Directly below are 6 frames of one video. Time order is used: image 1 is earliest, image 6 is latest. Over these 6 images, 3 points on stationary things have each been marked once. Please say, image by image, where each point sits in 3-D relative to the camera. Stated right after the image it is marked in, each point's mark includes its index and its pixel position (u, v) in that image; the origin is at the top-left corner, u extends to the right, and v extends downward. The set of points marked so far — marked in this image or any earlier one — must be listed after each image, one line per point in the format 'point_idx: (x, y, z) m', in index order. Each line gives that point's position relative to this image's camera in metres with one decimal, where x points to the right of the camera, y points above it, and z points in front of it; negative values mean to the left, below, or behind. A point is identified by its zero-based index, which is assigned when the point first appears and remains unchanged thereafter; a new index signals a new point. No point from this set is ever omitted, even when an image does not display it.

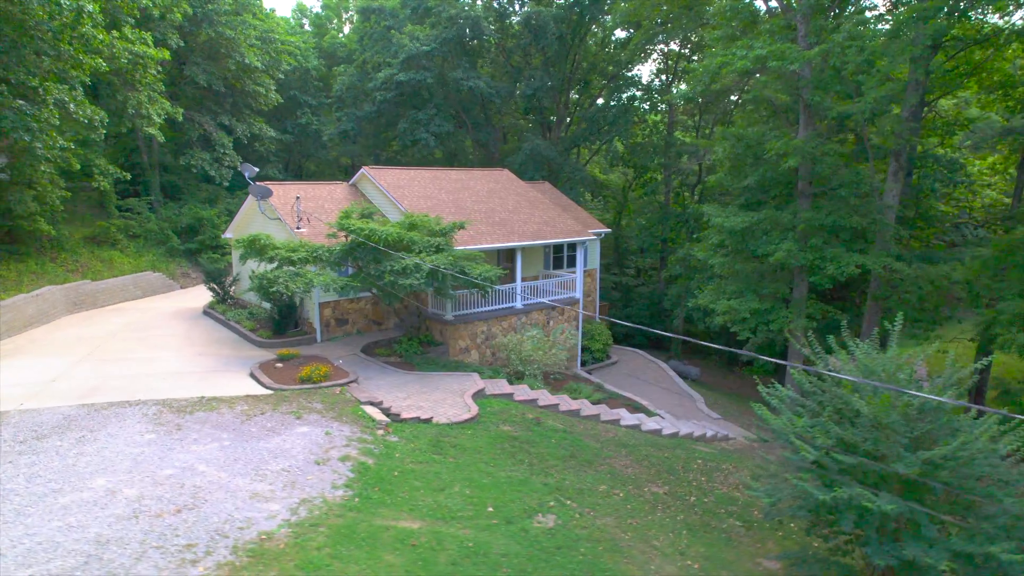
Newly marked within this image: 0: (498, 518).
0: (-0.2, -2.6, +7.3) m
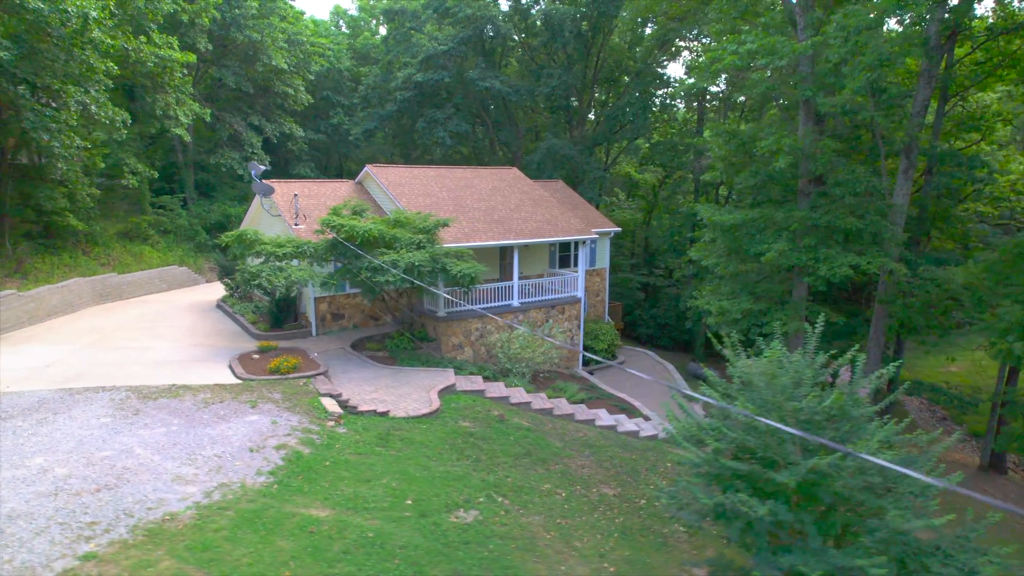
0: (-1.2, -2.6, +7.3) m
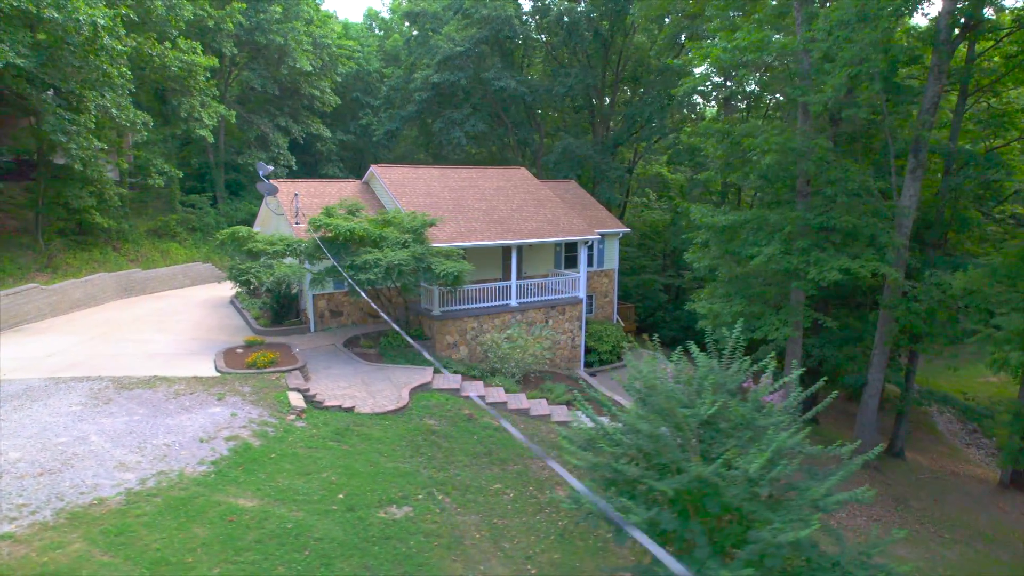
0: (-2.0, -2.6, +7.5) m
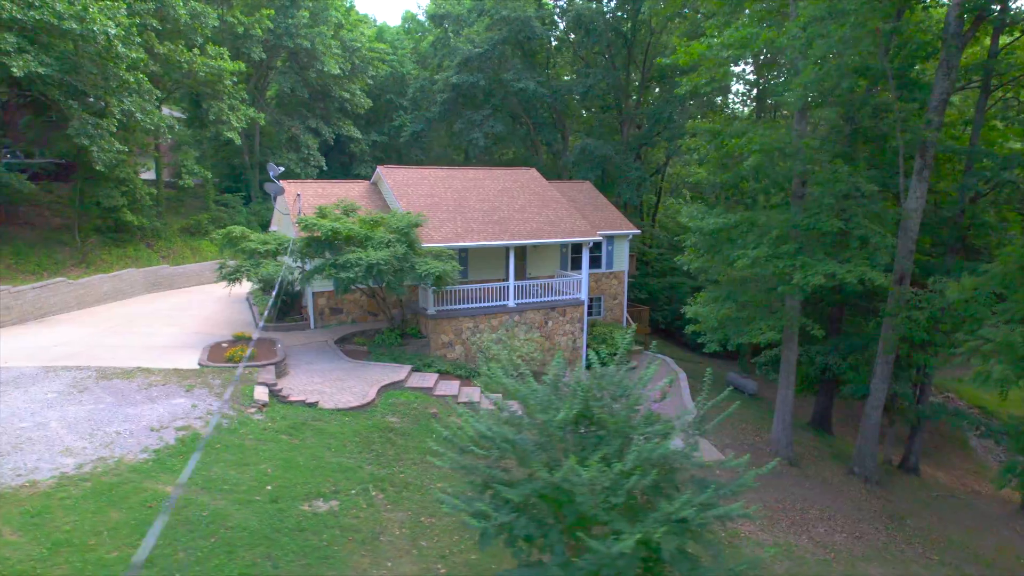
0: (-3.0, -2.5, +7.7) m
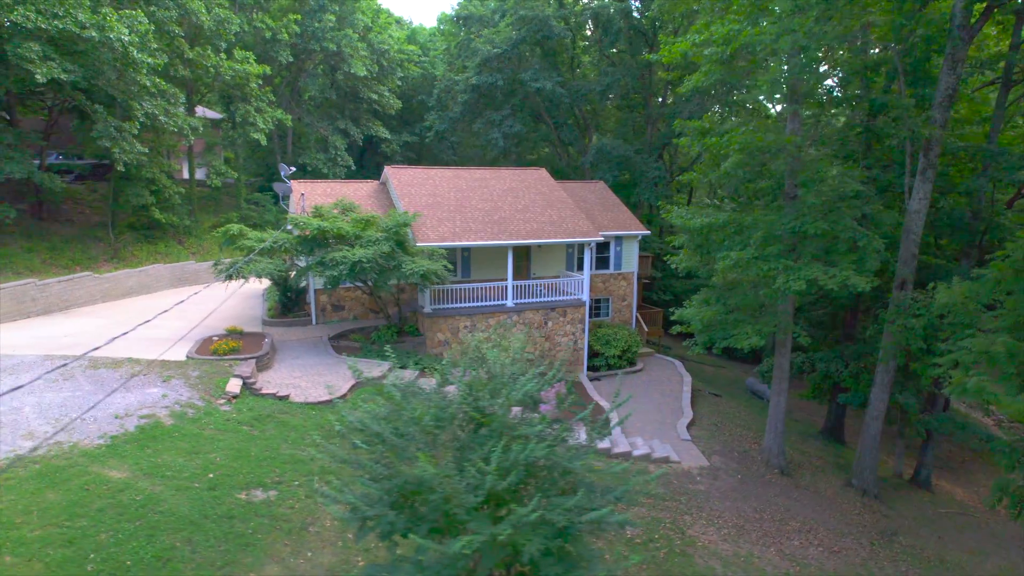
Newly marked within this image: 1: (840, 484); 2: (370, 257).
0: (-3.9, -2.5, +8.0) m
1: (+7.6, -4.5, +14.7) m
2: (-3.1, +0.7, +14.0) m
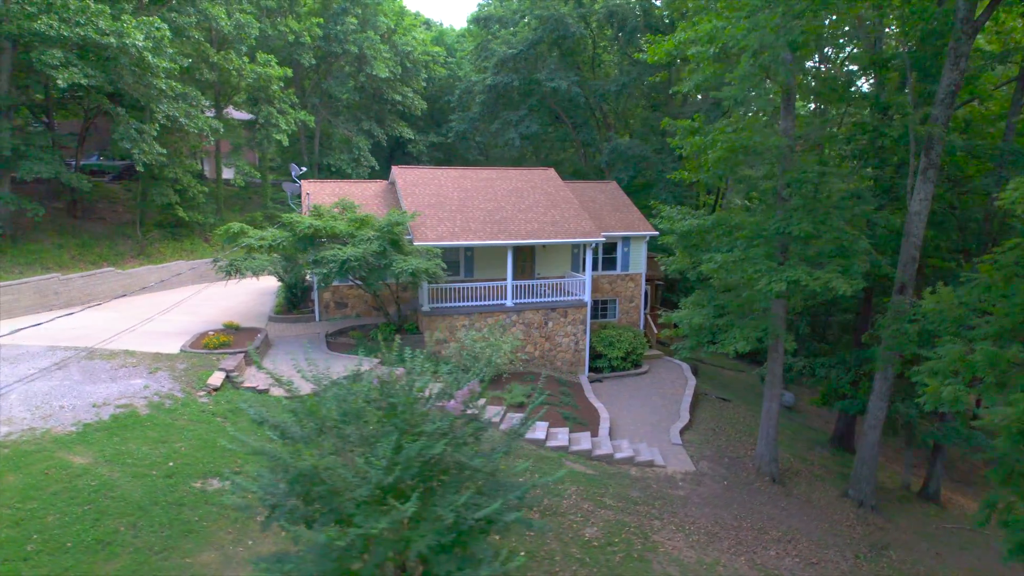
0: (-4.6, -2.4, +8.4) m
1: (+7.3, -4.6, +14.2) m
2: (-3.3, +0.7, +14.2) m
